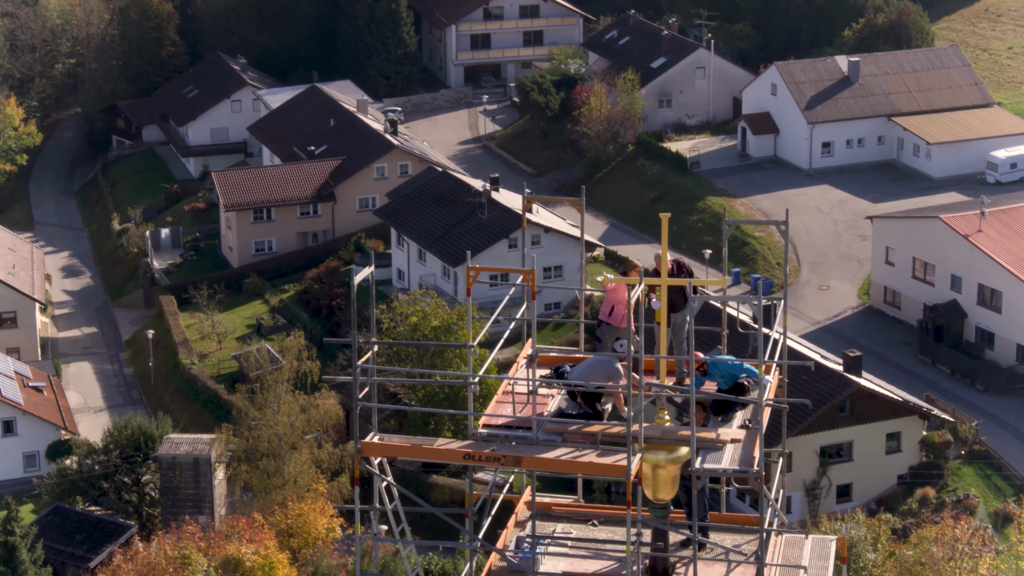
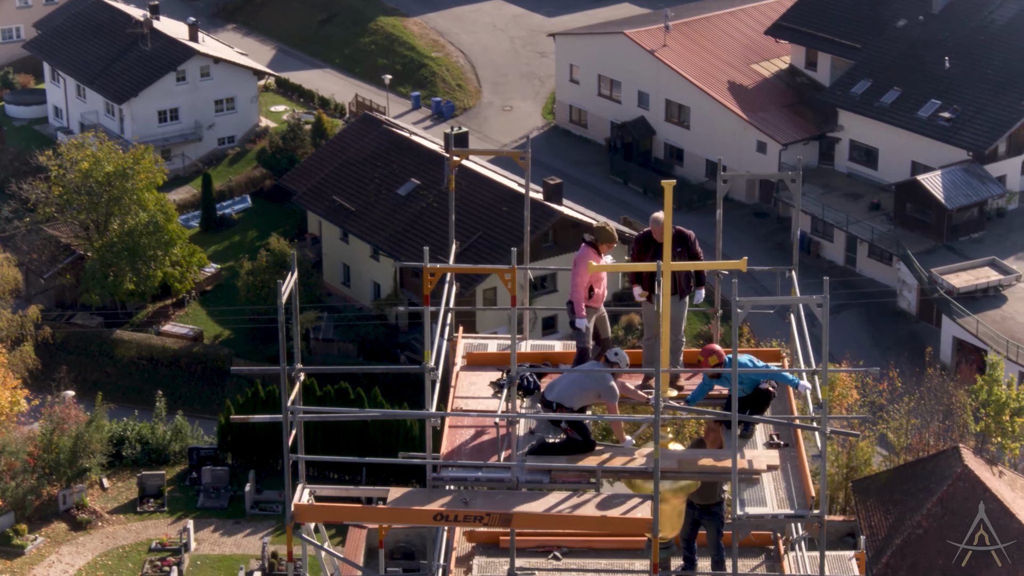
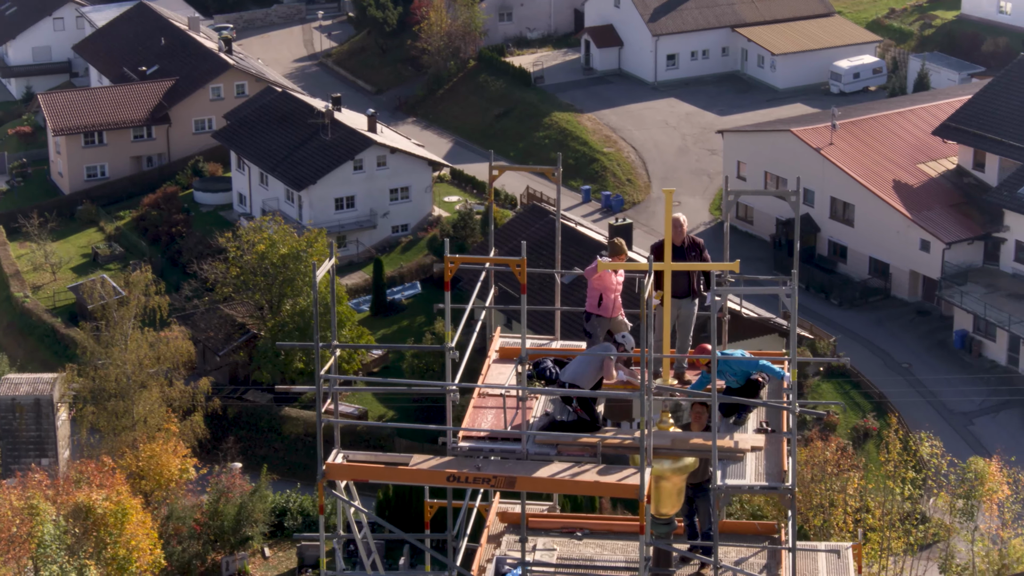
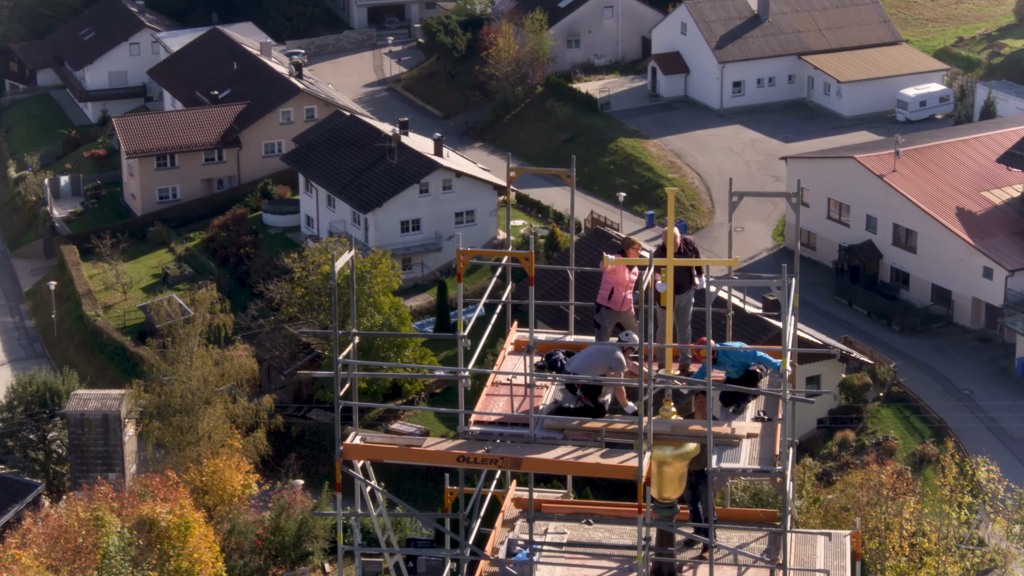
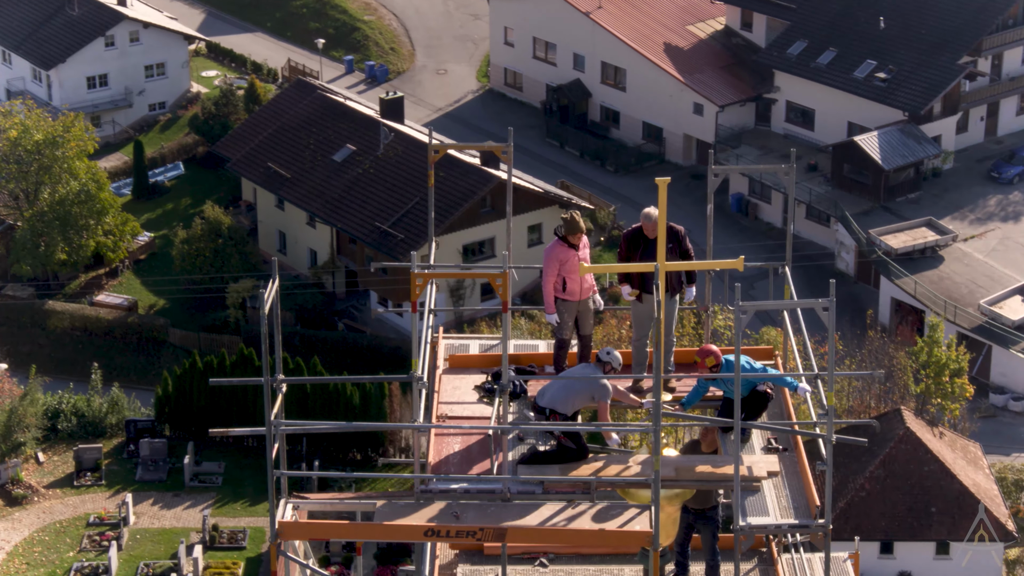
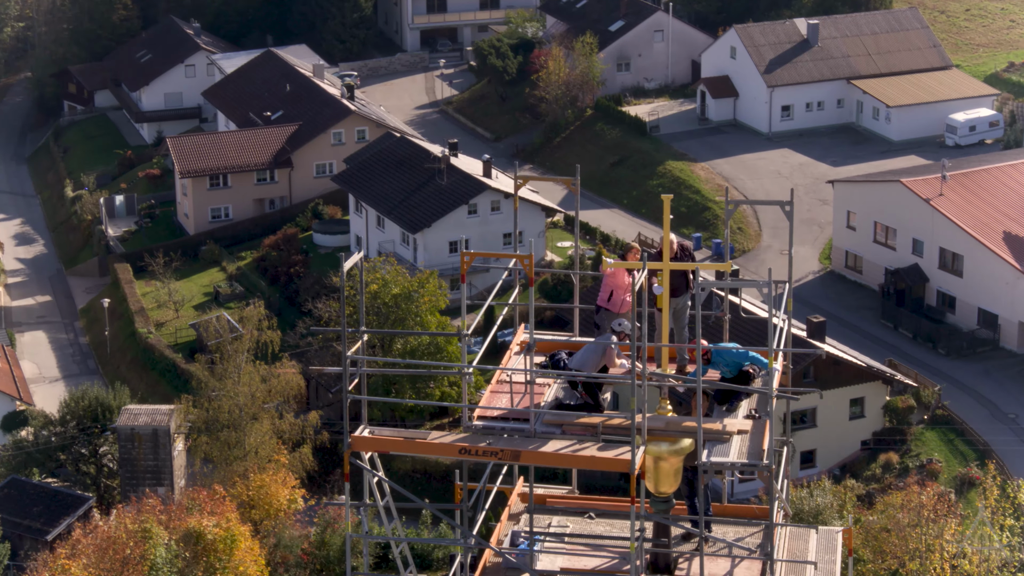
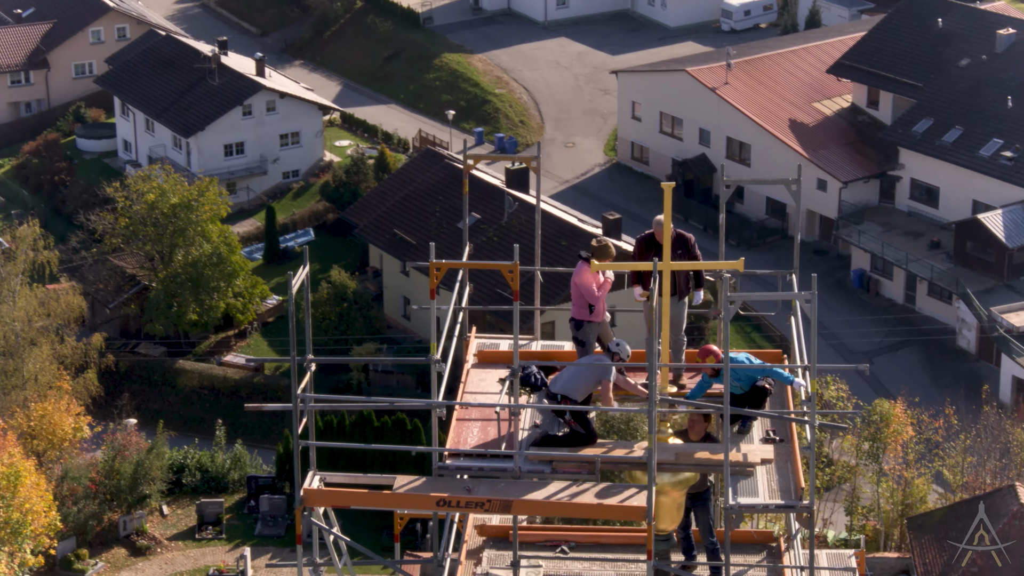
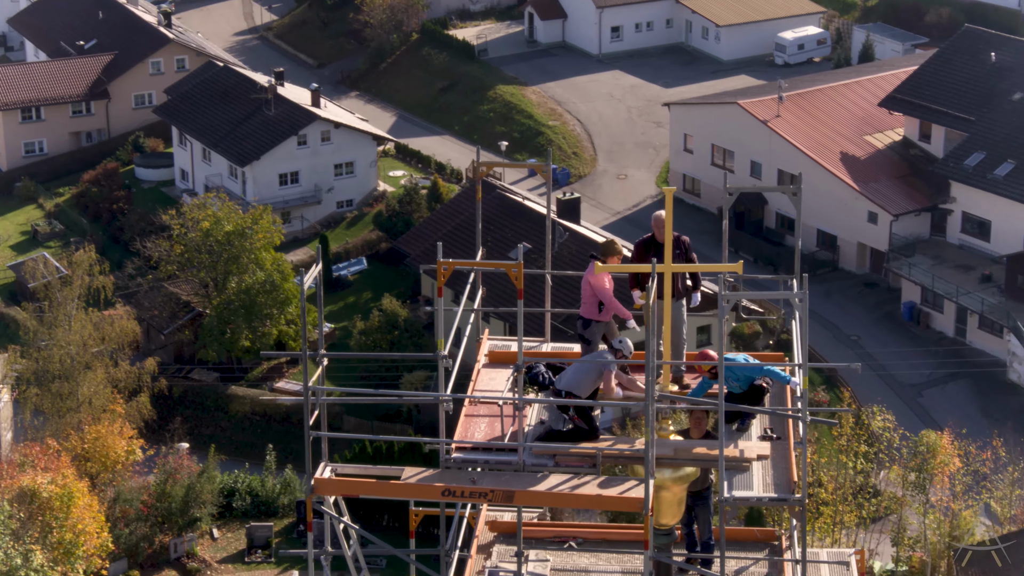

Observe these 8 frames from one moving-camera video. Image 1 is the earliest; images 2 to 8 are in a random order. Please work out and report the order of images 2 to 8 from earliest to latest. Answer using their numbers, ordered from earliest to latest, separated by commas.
6, 4, 3, 8, 7, 2, 5
